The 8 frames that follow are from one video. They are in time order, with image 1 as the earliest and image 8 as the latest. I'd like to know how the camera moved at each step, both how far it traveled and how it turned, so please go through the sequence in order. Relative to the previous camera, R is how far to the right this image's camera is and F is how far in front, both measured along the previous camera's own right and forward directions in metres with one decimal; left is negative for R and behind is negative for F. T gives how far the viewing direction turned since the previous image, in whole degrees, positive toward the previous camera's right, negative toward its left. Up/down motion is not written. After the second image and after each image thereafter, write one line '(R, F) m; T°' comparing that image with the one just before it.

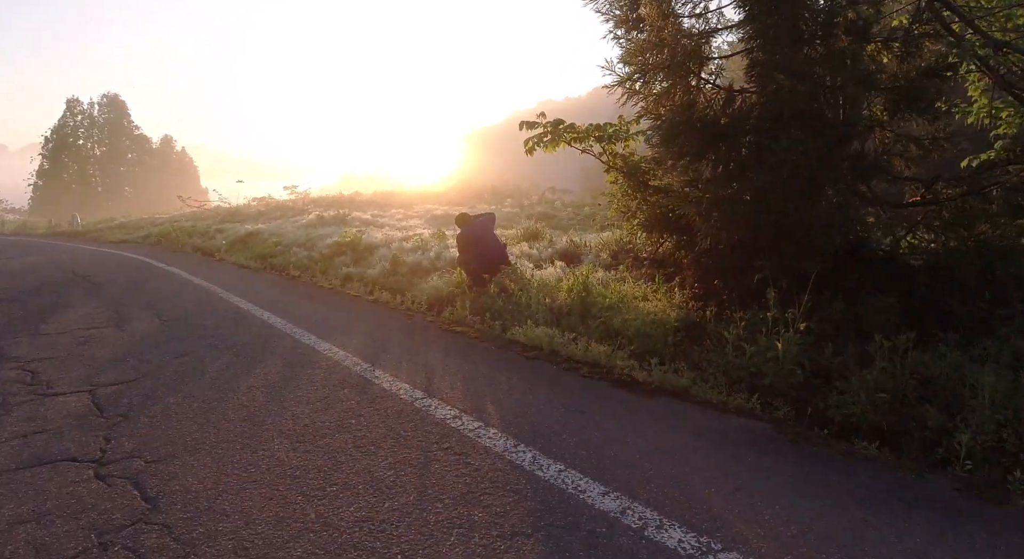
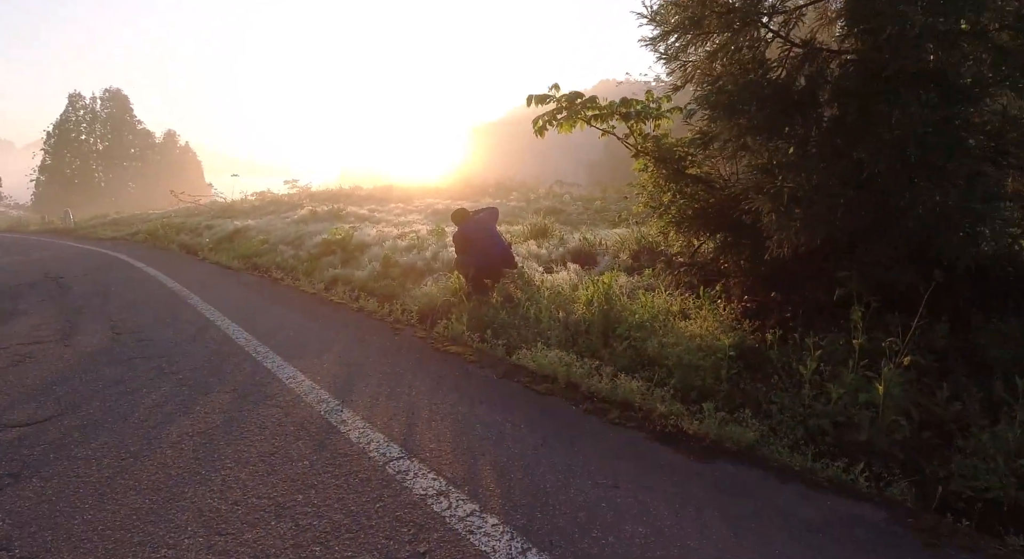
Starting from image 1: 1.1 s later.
(0.0, +1.2) m; -1°
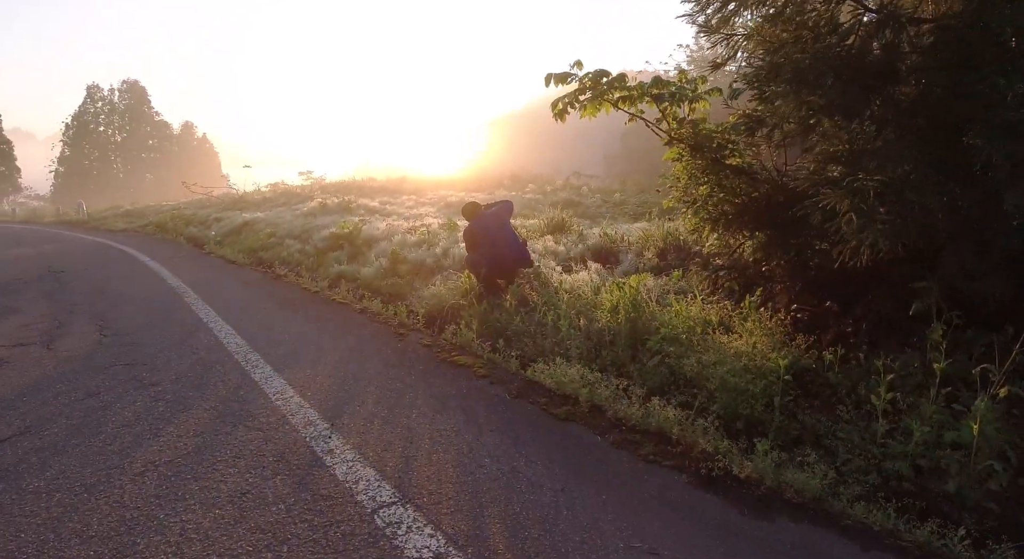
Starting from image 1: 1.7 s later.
(0.0, +0.6) m; -2°
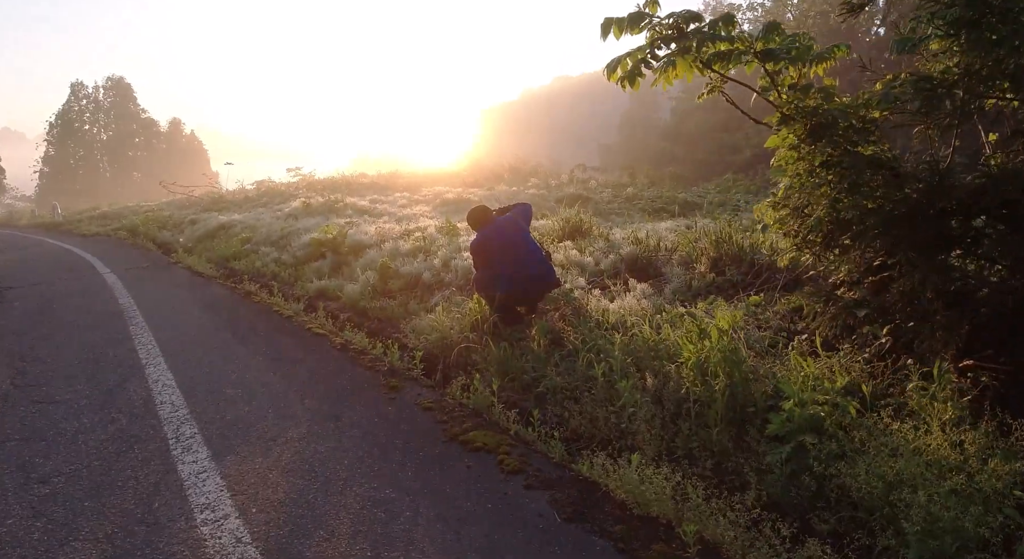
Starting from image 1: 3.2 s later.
(-0.3, +1.5) m; +1°
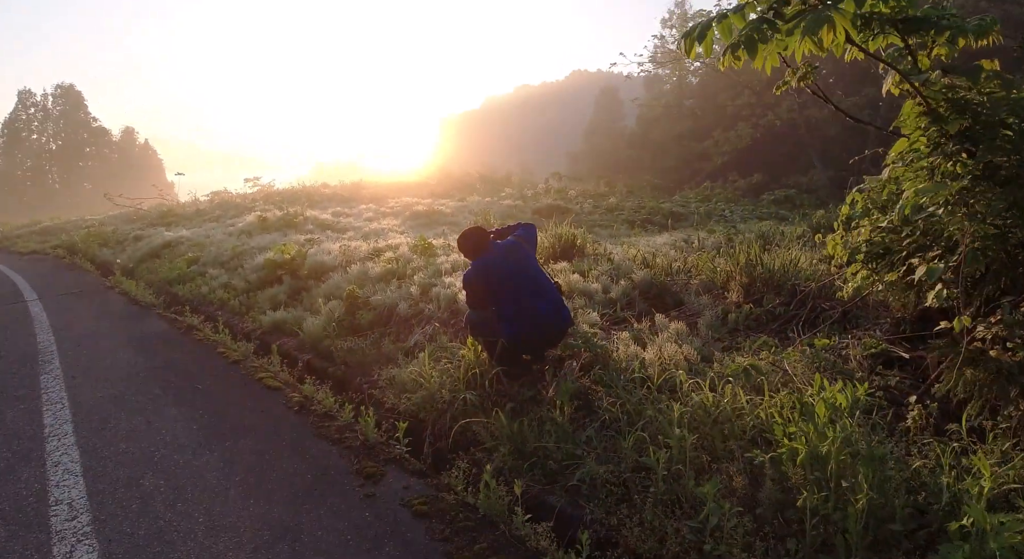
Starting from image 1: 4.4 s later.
(-0.3, +1.0) m; +4°
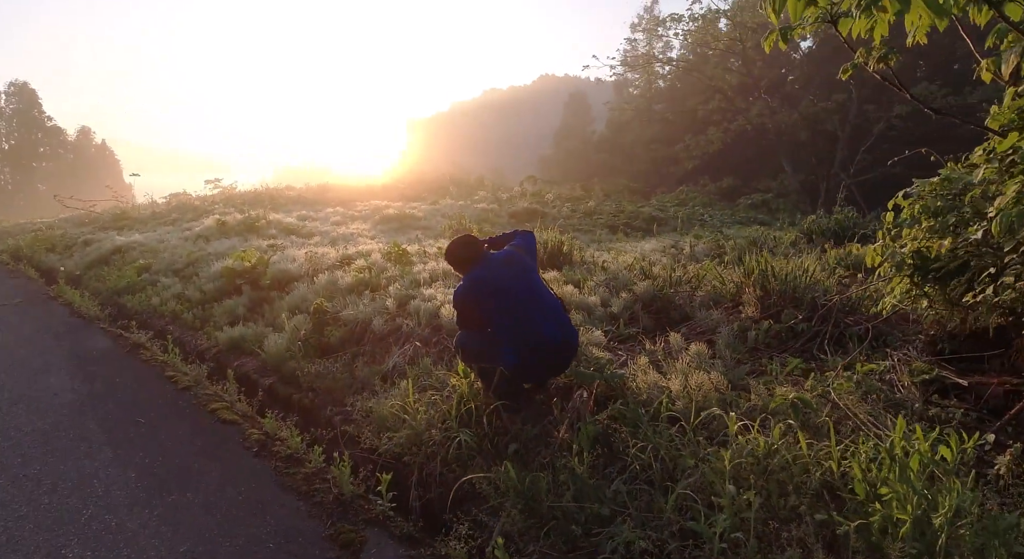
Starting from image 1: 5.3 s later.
(-0.2, +0.6) m; +3°
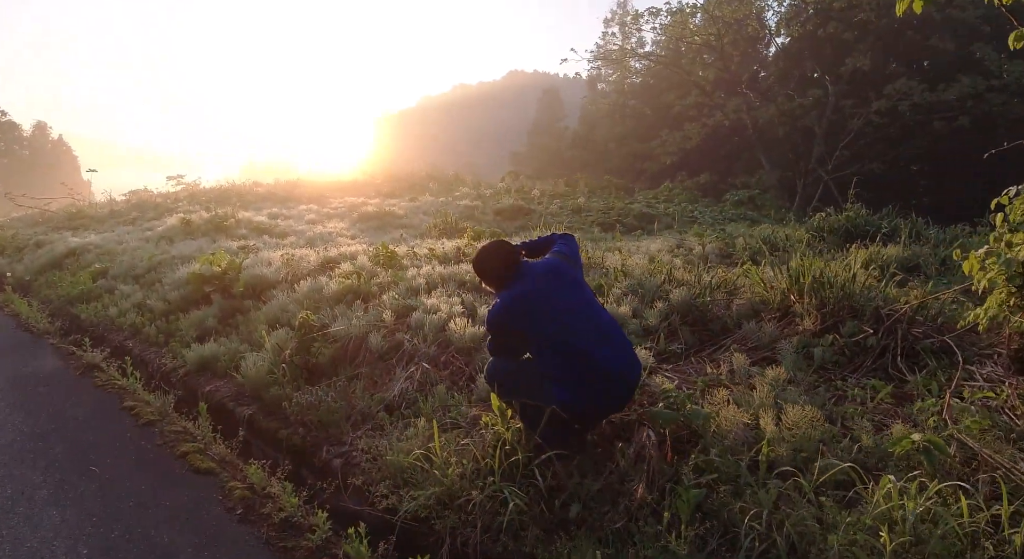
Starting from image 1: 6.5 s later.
(-0.4, +0.7) m; +3°
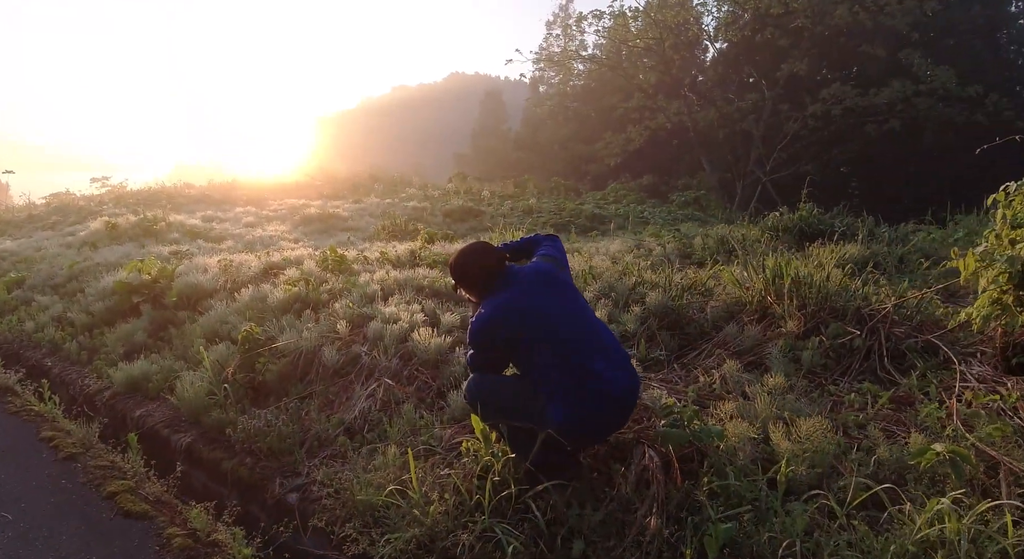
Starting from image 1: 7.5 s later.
(-0.2, +0.3) m; +6°
